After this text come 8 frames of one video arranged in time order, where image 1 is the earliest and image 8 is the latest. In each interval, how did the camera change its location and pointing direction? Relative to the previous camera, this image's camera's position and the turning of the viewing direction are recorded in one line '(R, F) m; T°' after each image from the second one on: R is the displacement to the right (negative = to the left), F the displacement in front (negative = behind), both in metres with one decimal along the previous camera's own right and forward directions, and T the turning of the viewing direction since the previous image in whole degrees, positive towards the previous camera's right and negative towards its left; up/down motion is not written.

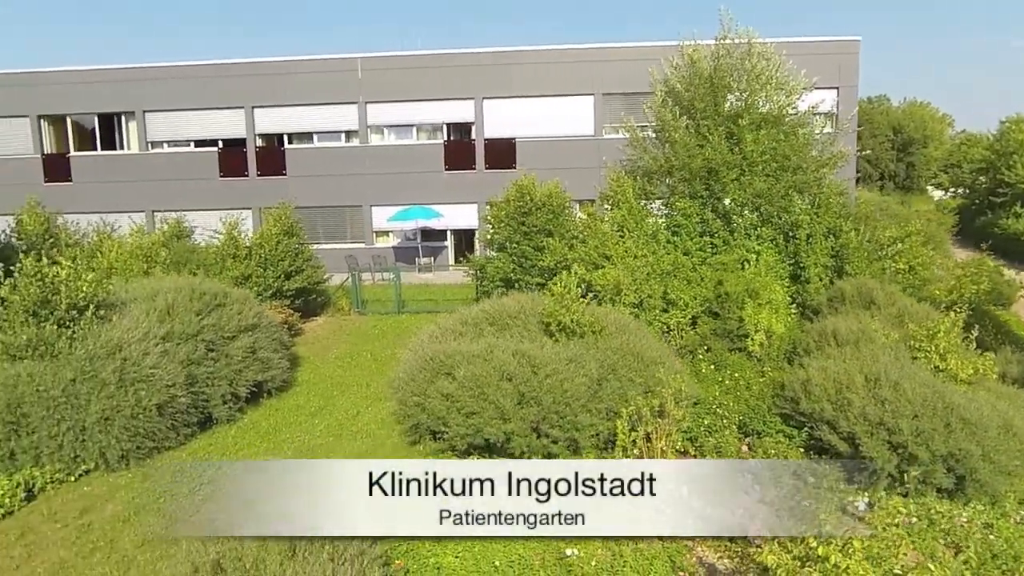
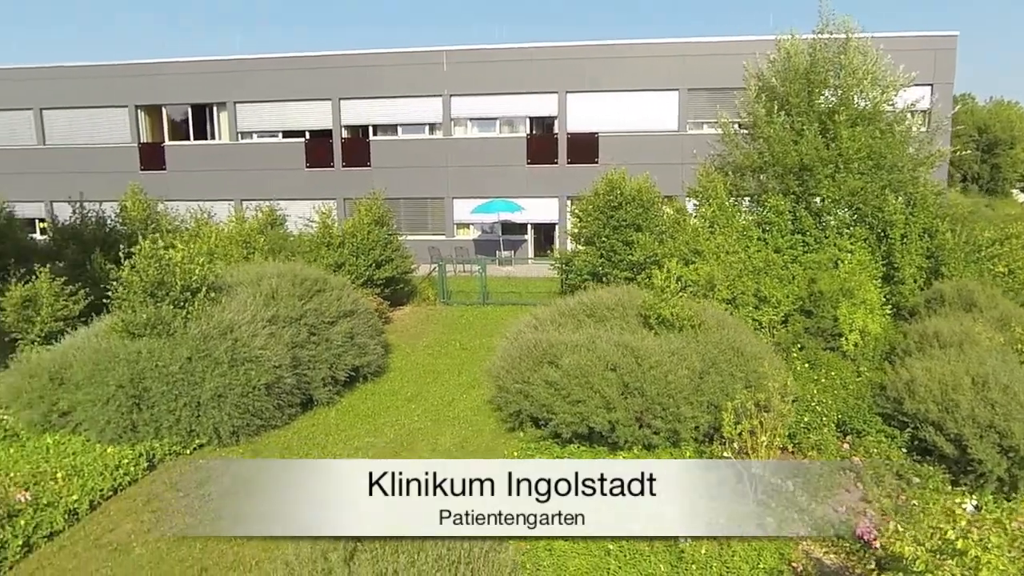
(-0.4, -0.1) m; -5°
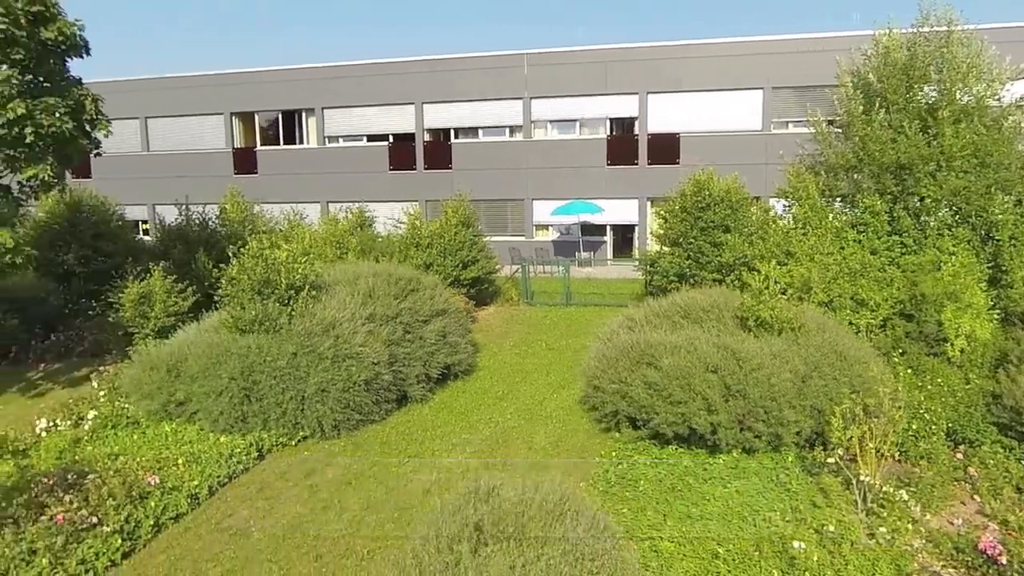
(-0.3, -0.1) m; -5°
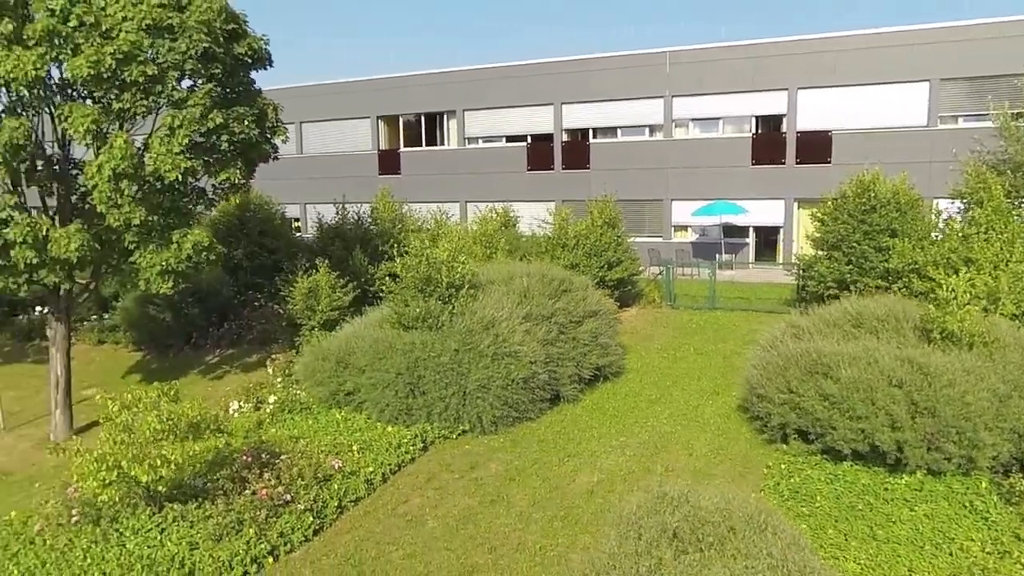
(-0.5, -0.1) m; -9°
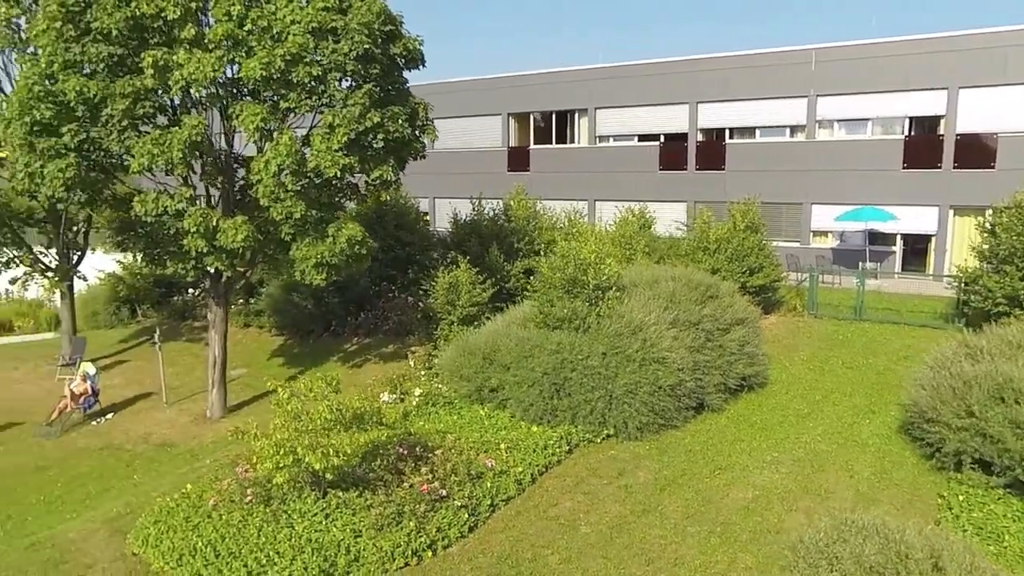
(-0.5, 0.0) m; -8°
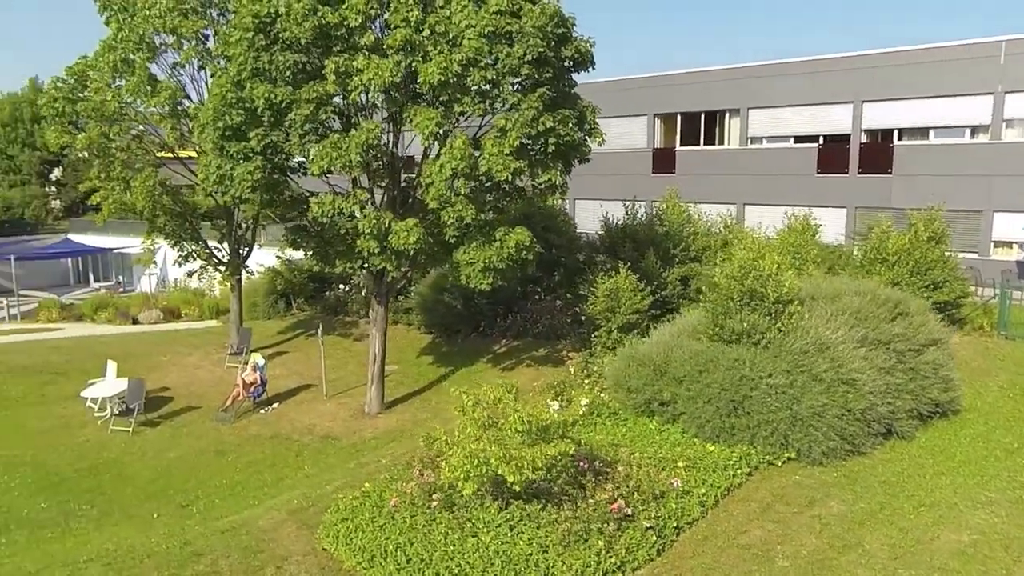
(-0.7, +0.2) m; -9°
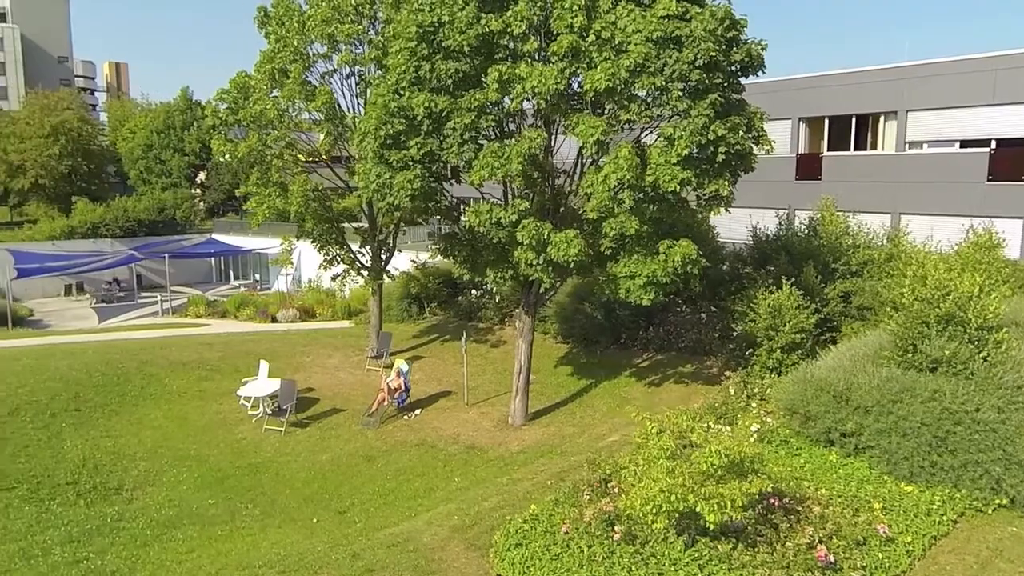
(-0.7, +0.3) m; -8°
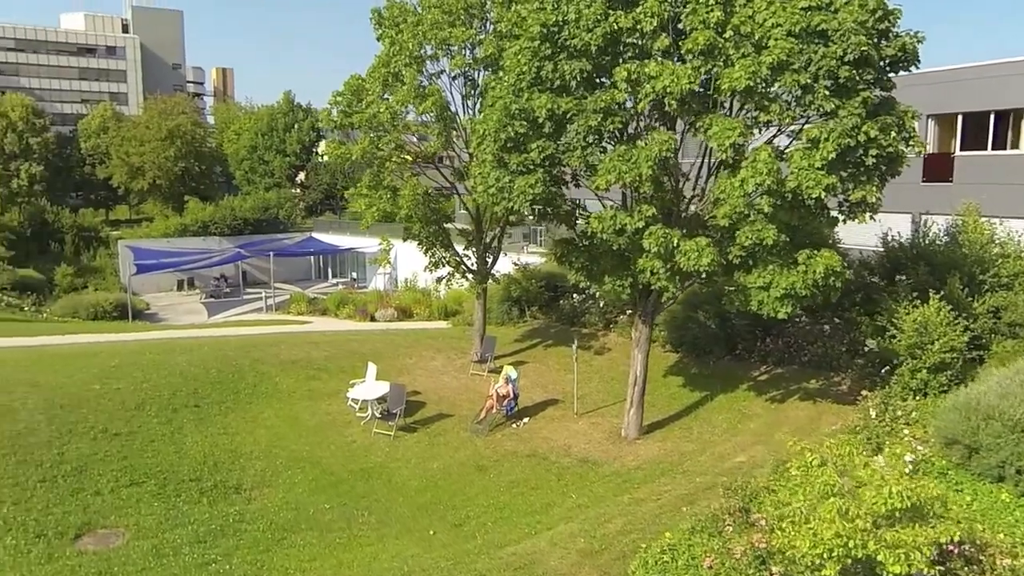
(-0.5, +0.4) m; -6°
